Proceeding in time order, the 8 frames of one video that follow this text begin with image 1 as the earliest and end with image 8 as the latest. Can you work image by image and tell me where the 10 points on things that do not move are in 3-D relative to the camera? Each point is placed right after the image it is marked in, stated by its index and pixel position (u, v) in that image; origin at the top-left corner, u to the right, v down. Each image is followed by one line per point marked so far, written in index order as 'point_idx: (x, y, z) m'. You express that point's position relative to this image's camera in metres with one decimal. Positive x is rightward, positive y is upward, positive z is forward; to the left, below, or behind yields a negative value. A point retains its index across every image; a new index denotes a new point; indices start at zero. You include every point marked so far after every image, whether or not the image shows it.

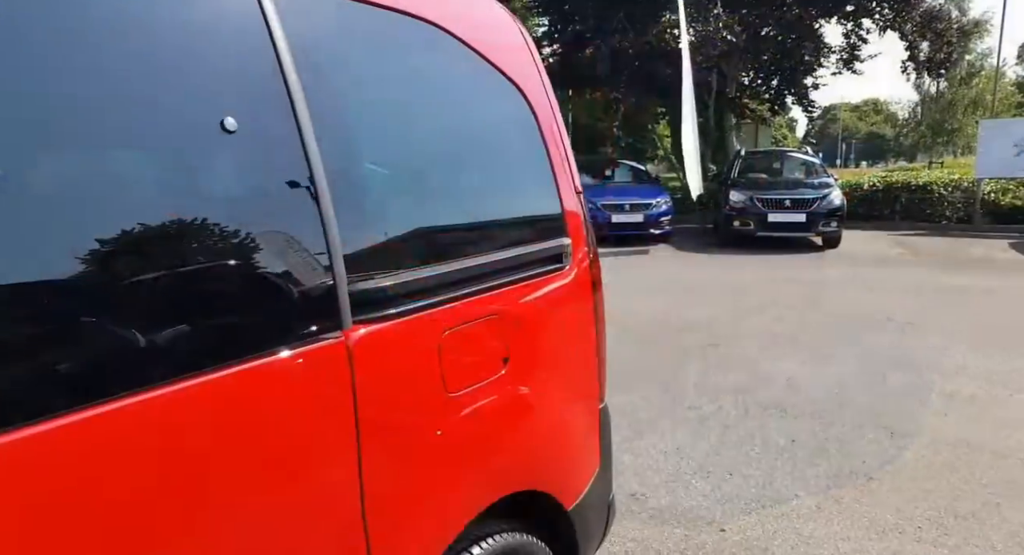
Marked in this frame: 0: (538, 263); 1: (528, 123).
0: (+0.1, 0.0, +2.0) m
1: (+0.1, +0.4, +2.2) m
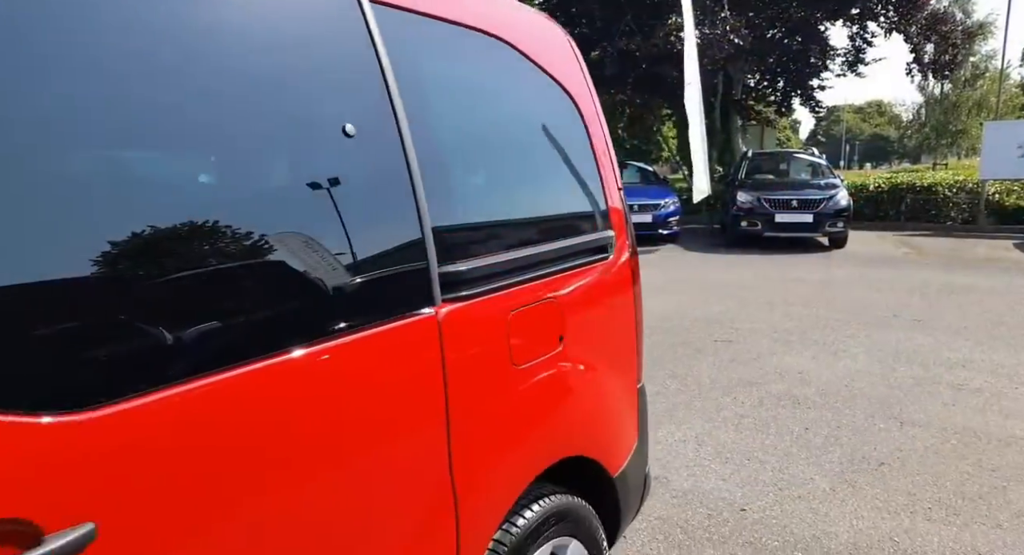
0: (+0.2, +0.1, +2.2) m
1: (+0.2, +0.5, +2.4) m
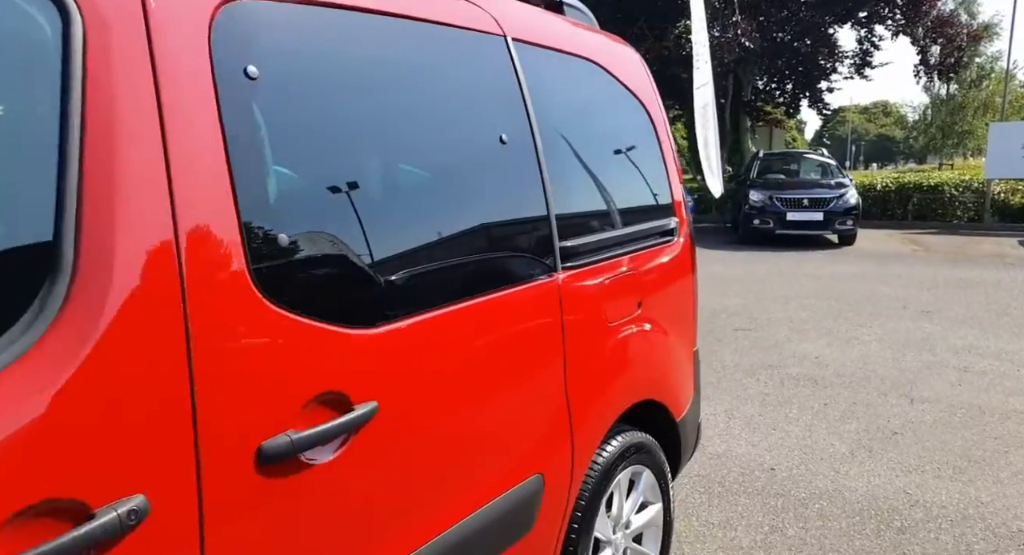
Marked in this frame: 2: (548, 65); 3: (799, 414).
0: (+0.5, +0.1, +2.7) m
1: (+0.5, +0.5, +2.9) m
2: (+0.1, +0.6, +2.2) m
3: (+1.8, -0.9, +4.9) m
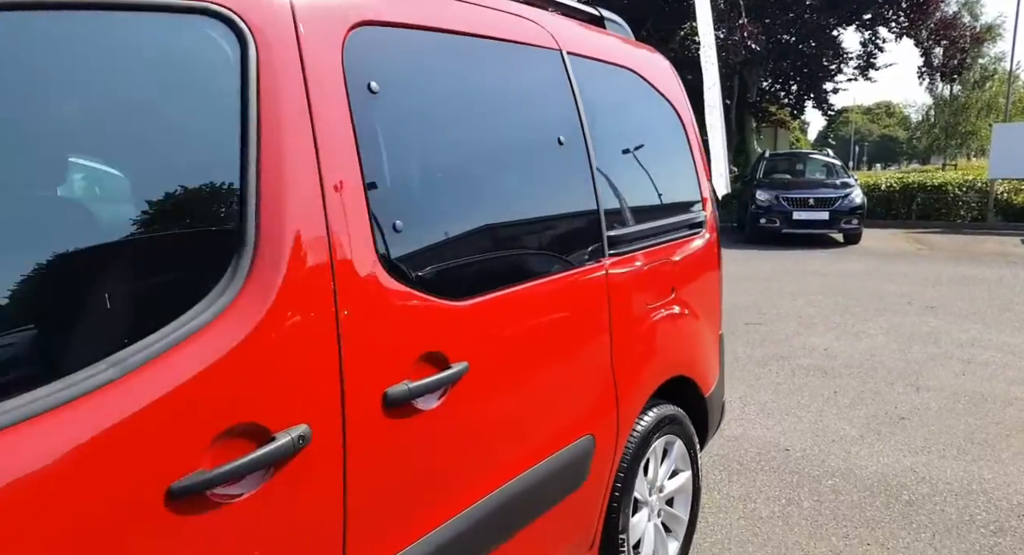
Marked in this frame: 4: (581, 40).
0: (+0.7, +0.2, +3.0) m
1: (+0.7, +0.6, +3.1) m
2: (+0.2, +0.7, +2.5) m
3: (+2.0, -0.8, +5.1) m
4: (+0.2, +0.8, +2.5) m
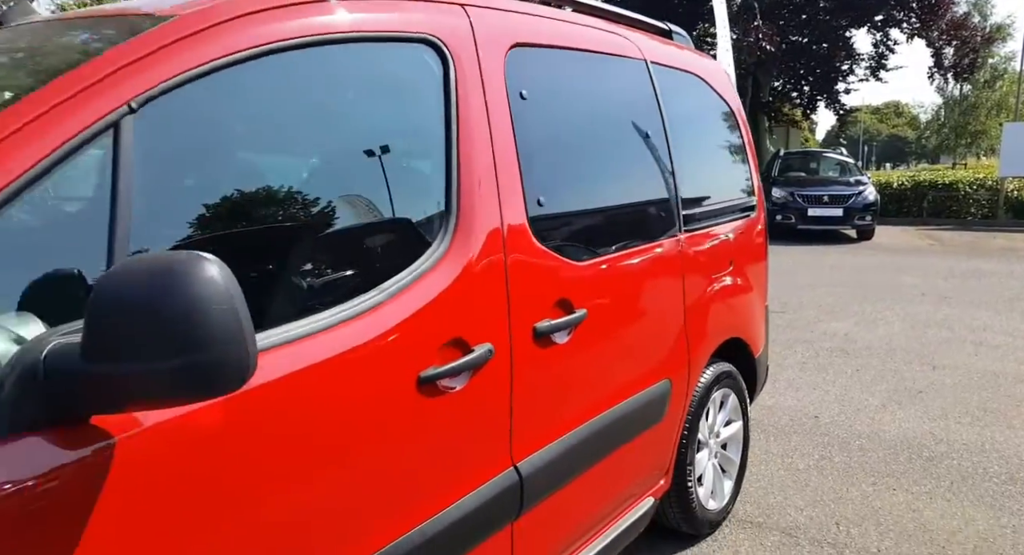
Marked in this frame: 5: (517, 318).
0: (+1.0, +0.3, +3.4) m
1: (+1.0, +0.7, +3.6) m
2: (+0.6, +0.8, +3.0) m
3: (+2.4, -0.7, +5.6) m
4: (+0.6, +0.9, +3.0) m
5: (0.0, -0.1, +1.9) m
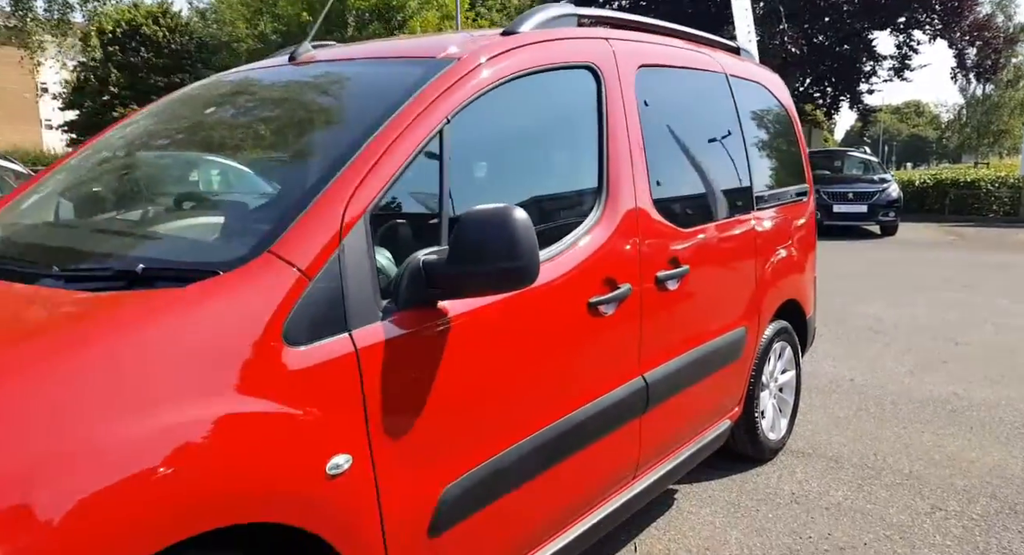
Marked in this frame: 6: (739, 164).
0: (+1.5, +0.4, +4.1) m
1: (+1.5, +0.8, +4.3) m
2: (+1.0, +0.9, +3.6) m
3: (+2.9, -0.6, +6.2) m
4: (+1.0, +1.0, +3.6) m
5: (+0.5, 0.0, +2.6) m
6: (+1.0, +0.5, +3.4) m
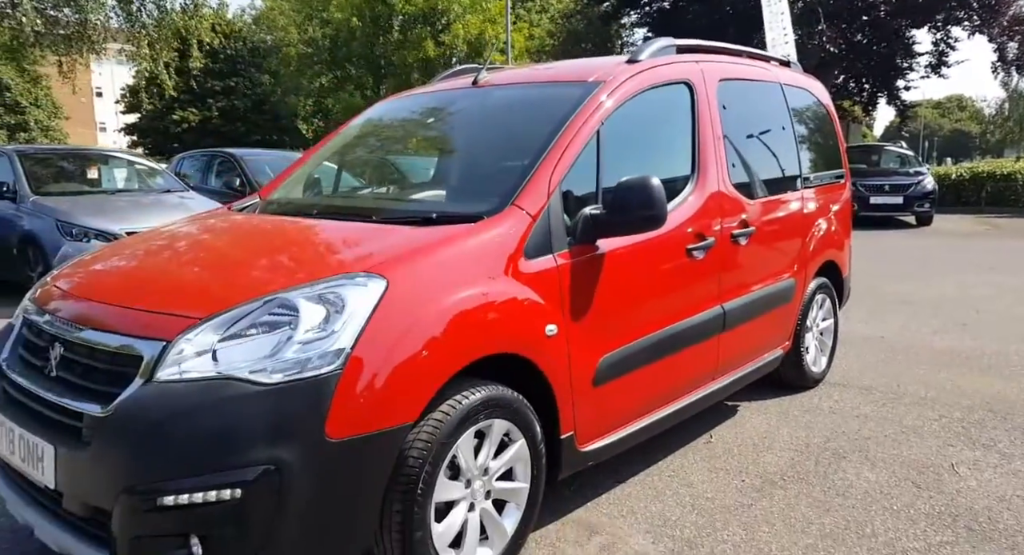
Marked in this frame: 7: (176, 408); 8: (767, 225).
0: (+2.1, +0.6, +5.1) m
1: (+2.1, +1.0, +5.2) m
2: (+1.6, +1.1, +4.6) m
3: (+3.6, -0.4, +7.1) m
4: (+1.6, +1.2, +4.6) m
5: (+1.0, +0.2, +3.6) m
6: (+1.6, +0.7, +4.4) m
7: (-0.9, -0.3, +1.9) m
8: (+1.4, +0.3, +4.1) m
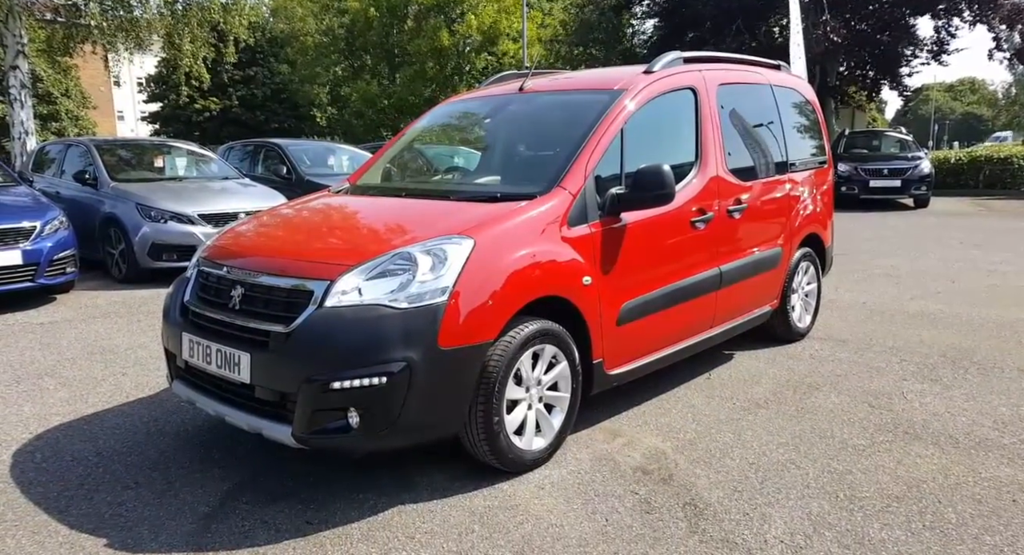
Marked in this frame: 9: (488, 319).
0: (+2.3, +0.9, +5.9) m
1: (+2.4, +1.3, +6.1) m
2: (+1.9, +1.3, +5.5) m
3: (+3.9, -0.1, +8.0) m
4: (+1.9, +1.4, +5.5) m
5: (+1.2, +0.4, +4.5) m
6: (+1.8, +0.9, +5.3) m
7: (-0.7, -0.2, +2.9) m
8: (+1.6, +0.5, +4.9) m
9: (-0.1, -0.2, +3.1) m
